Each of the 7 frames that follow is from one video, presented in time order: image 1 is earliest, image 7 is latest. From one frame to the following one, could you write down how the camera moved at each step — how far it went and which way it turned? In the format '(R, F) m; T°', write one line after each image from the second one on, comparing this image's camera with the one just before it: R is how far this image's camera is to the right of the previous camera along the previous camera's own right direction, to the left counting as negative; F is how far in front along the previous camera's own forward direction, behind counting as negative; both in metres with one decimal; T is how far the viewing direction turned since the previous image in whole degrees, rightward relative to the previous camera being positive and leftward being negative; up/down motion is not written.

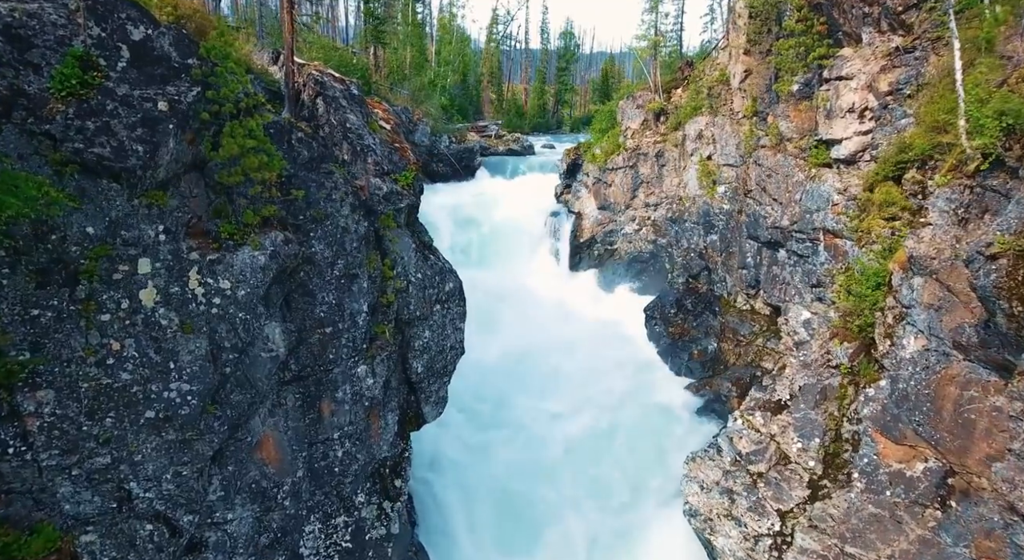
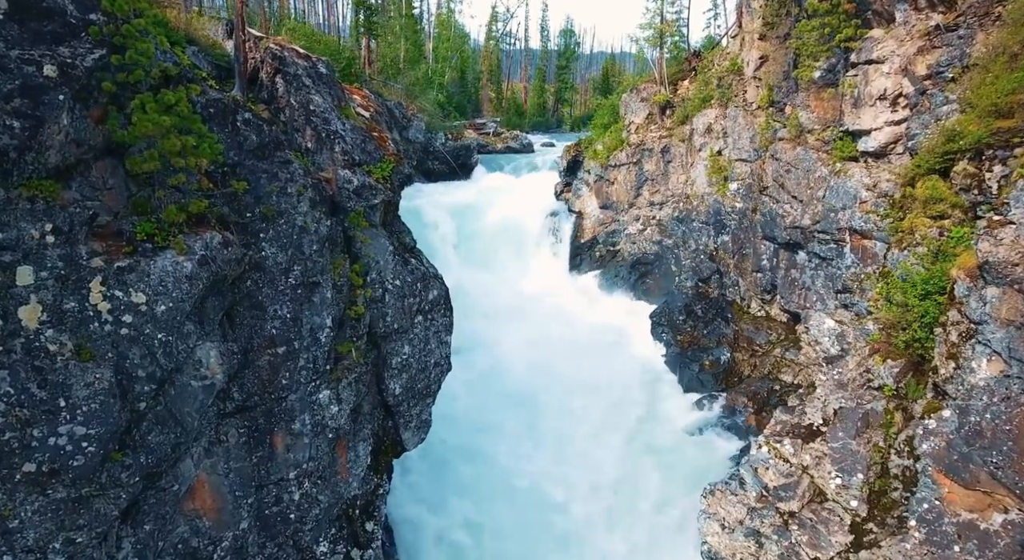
(+0.1, +1.4) m; 0°
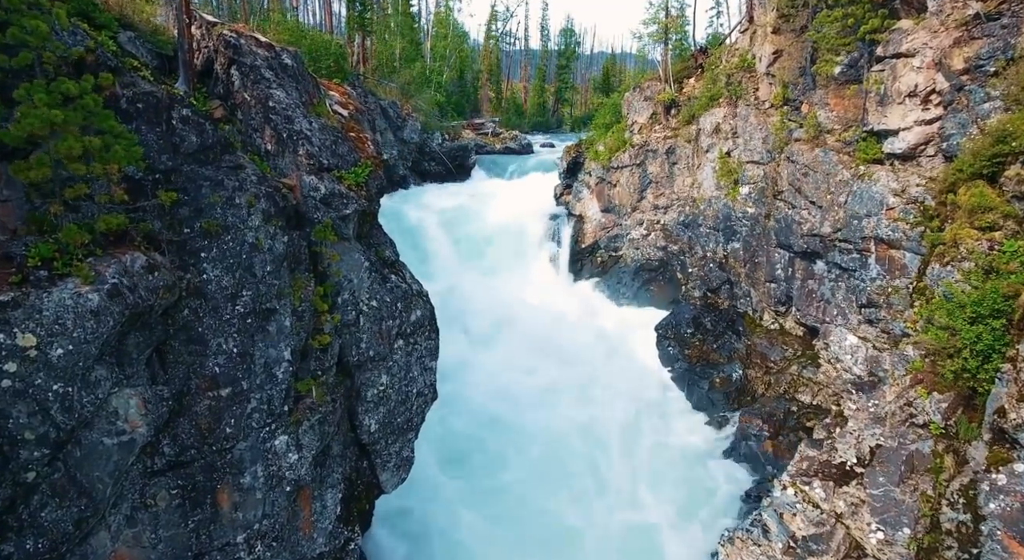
(+0.1, +1.2) m; 0°
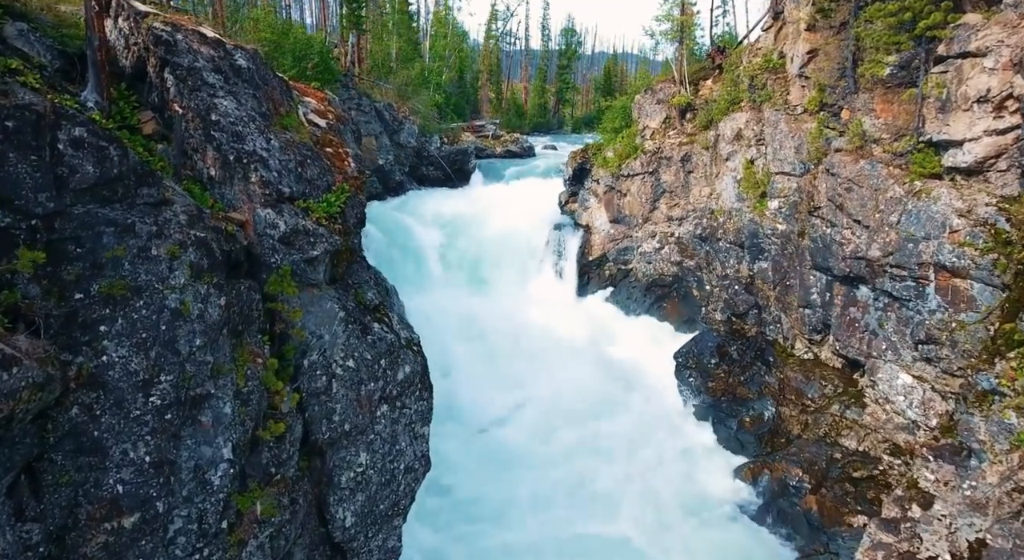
(-0.1, +1.7) m; 0°
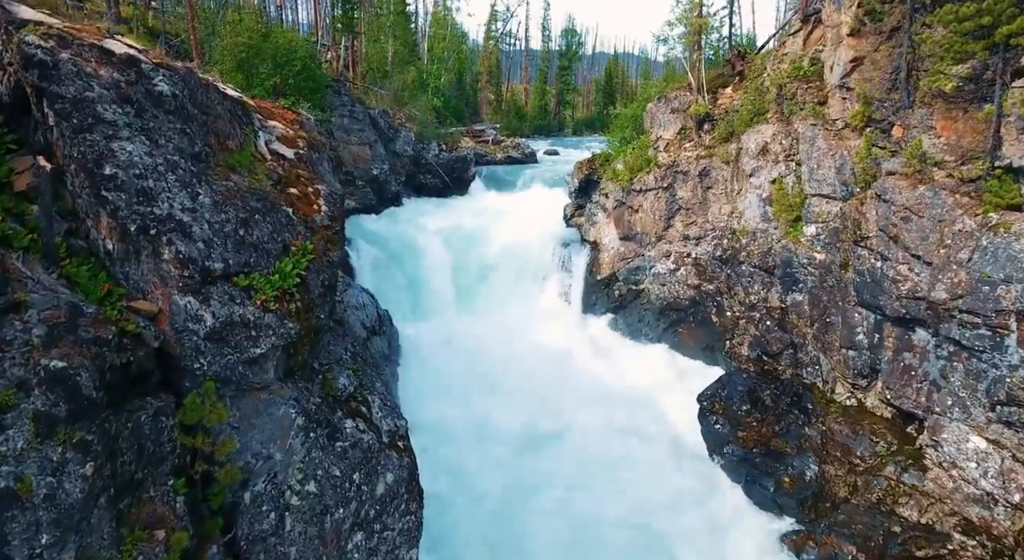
(-0.1, +1.7) m; 0°
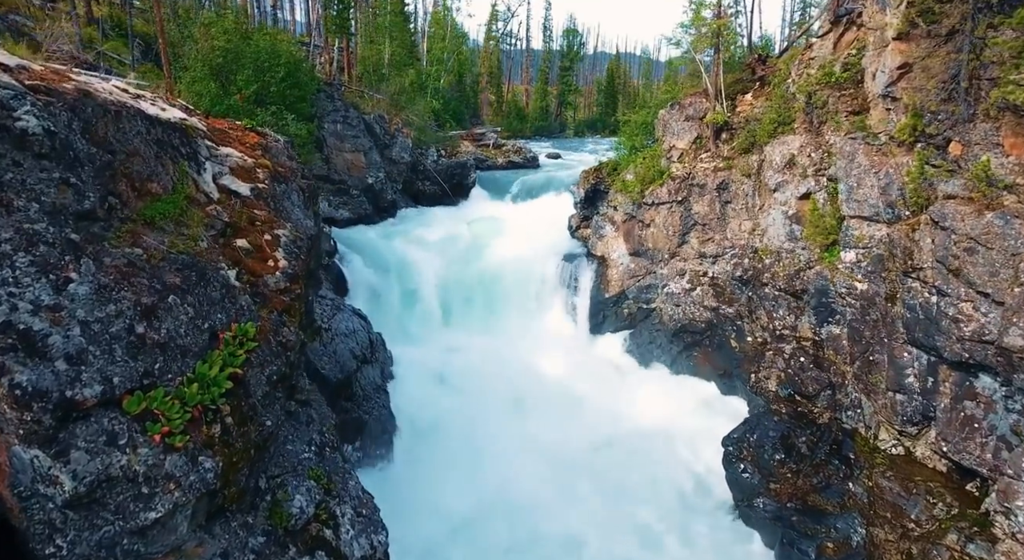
(-0.1, +1.5) m; 0°
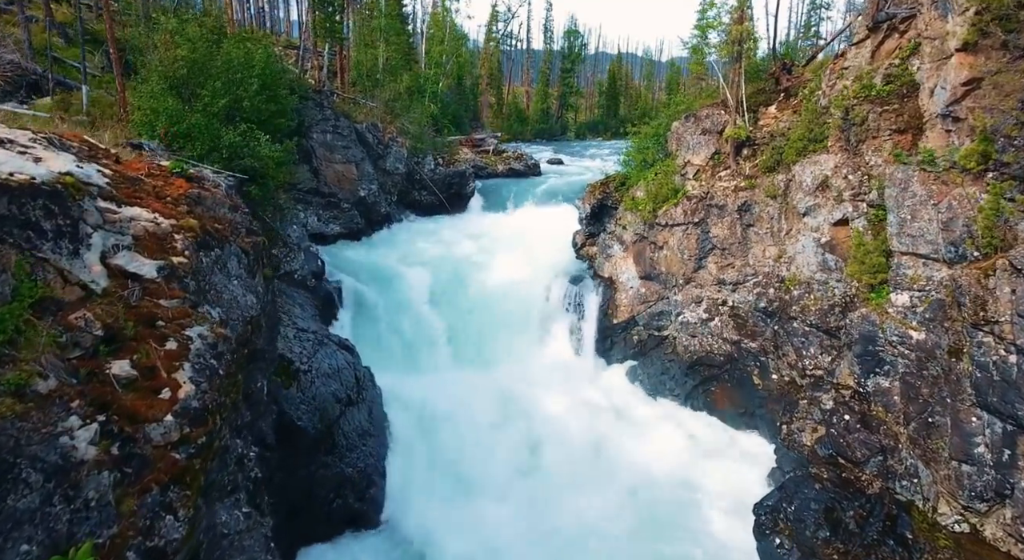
(0.0, +1.7) m; 0°
